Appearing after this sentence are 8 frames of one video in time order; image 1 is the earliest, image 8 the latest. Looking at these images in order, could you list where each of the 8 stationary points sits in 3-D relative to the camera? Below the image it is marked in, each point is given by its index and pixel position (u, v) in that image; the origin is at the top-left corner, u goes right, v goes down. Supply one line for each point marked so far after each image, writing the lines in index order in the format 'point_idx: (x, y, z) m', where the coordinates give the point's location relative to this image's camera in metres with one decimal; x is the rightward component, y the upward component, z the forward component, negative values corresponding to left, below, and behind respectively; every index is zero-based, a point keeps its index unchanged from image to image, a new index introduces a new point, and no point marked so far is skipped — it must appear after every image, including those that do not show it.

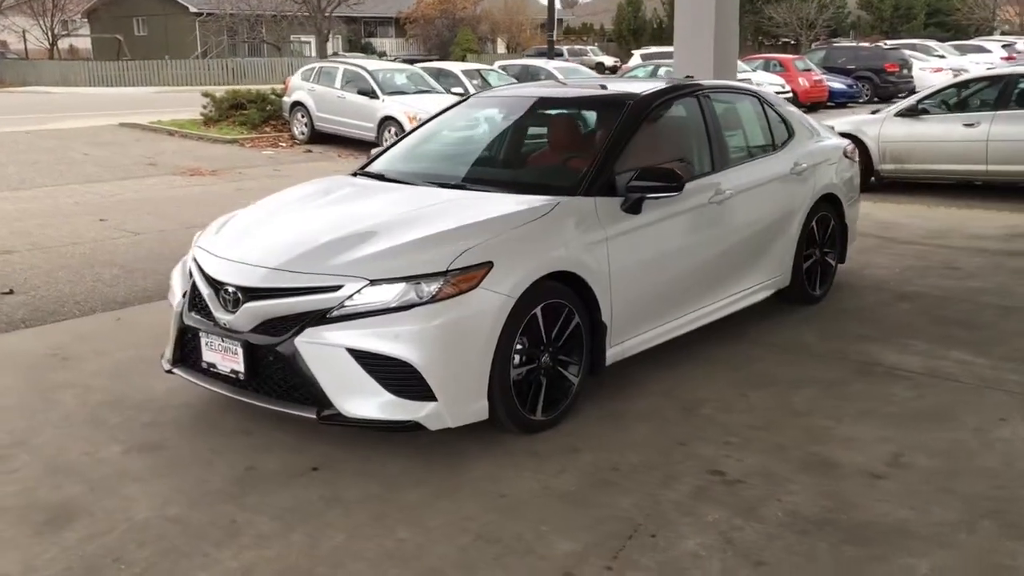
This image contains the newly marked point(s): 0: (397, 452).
0: (-0.4, -0.6, +3.9) m
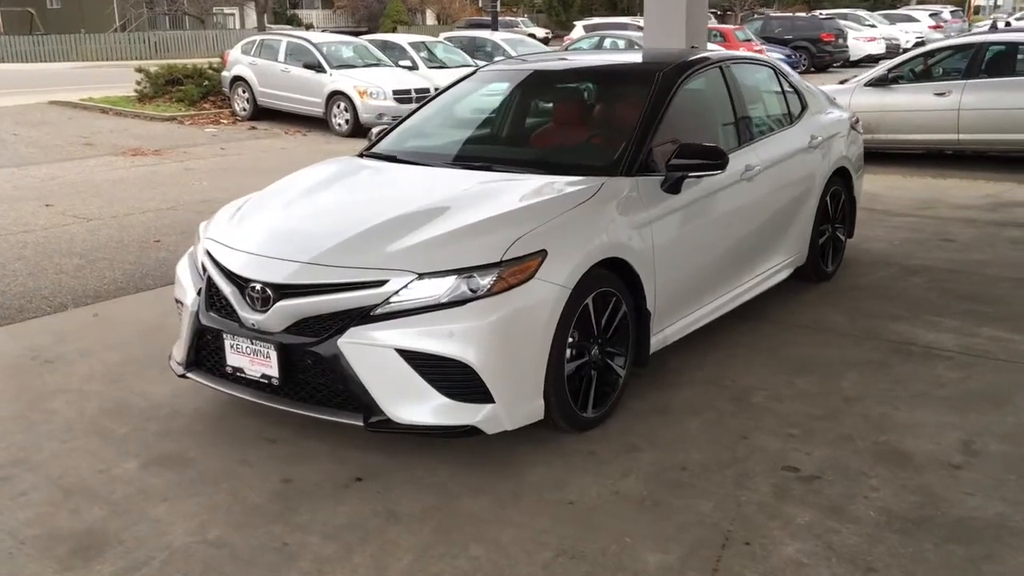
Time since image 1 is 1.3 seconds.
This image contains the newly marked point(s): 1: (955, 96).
0: (-0.2, -0.6, +3.7) m
1: (+4.4, +1.9, +10.0) m
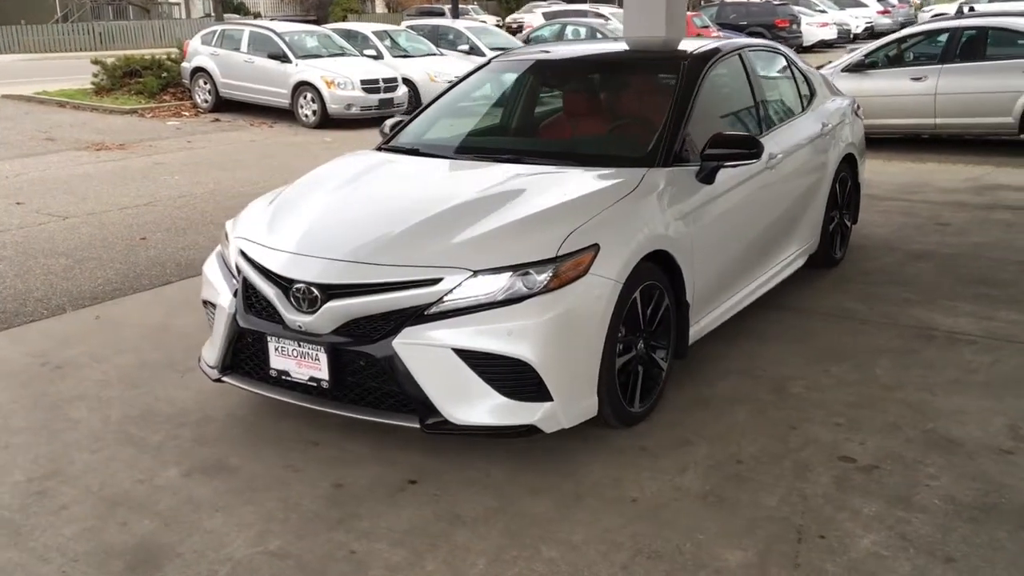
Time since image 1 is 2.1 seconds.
0: (-0.1, -0.6, +3.6) m
1: (+4.2, +2.1, +10.1) m
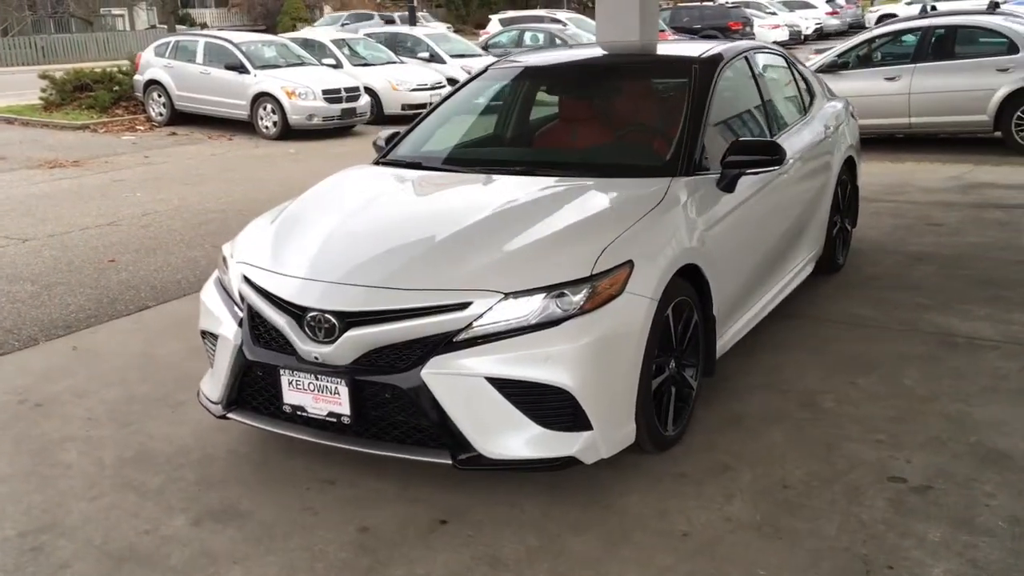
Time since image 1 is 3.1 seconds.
0: (+0.1, -0.7, +3.4) m
1: (+3.9, +2.1, +10.1) m
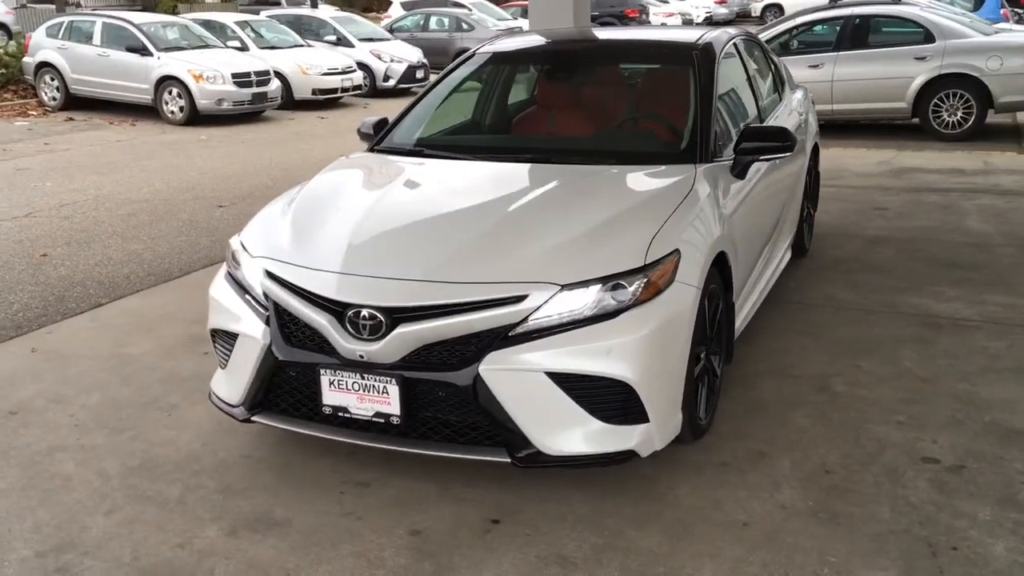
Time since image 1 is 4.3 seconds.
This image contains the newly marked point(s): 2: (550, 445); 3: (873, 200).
0: (+0.2, -0.6, +3.3) m
1: (+3.2, +2.3, +10.3) m
2: (+0.1, -0.5, +3.0) m
3: (+2.7, +0.6, +7.5) m
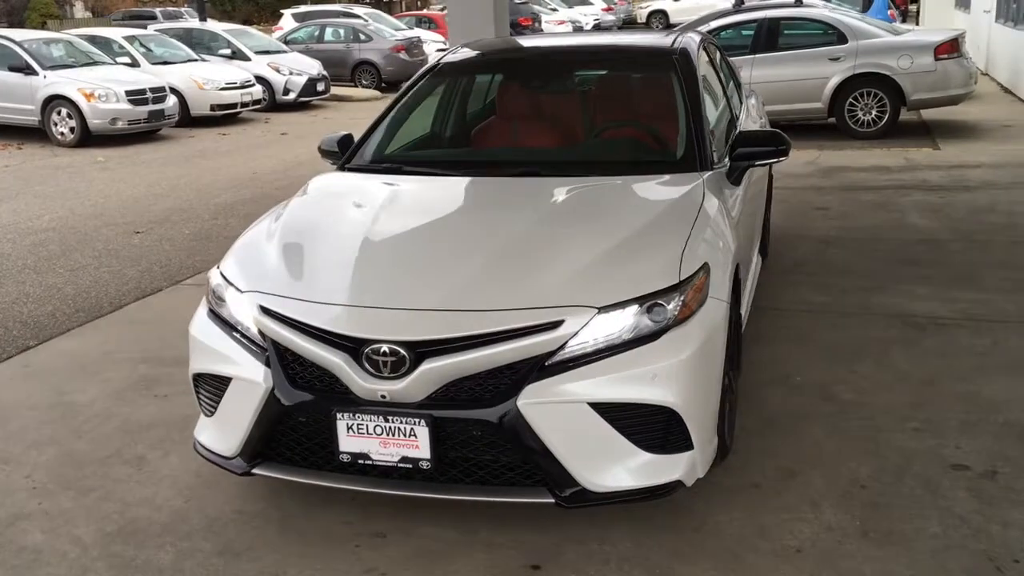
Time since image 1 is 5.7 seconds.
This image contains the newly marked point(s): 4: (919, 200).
0: (+0.3, -0.7, +3.1) m
1: (+2.4, +2.2, +10.4) m
2: (+0.2, -0.5, +2.8) m
3: (+2.2, +0.7, +7.5) m
4: (+3.0, +0.6, +7.4) m
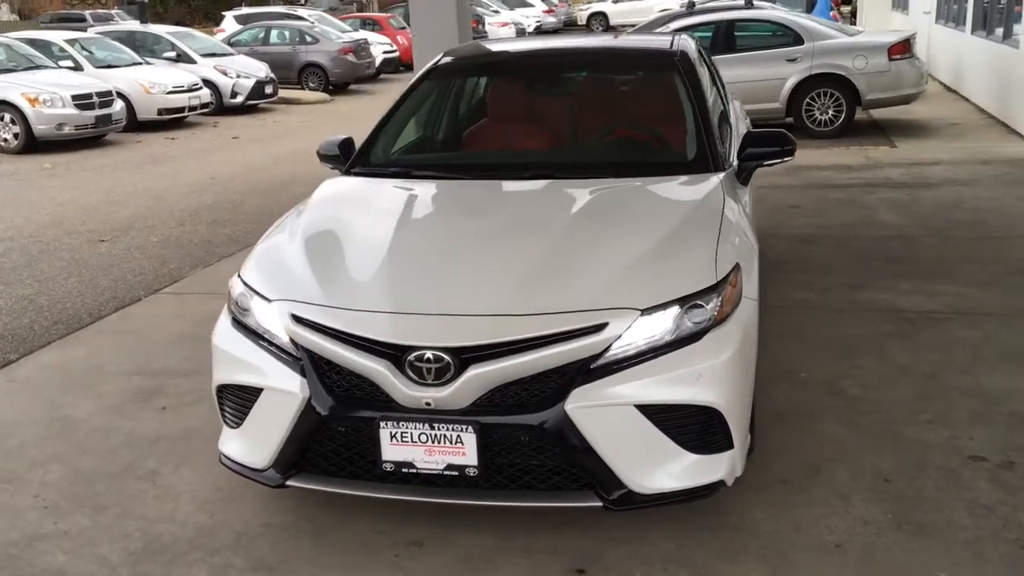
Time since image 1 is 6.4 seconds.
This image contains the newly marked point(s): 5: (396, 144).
0: (+0.4, -0.7, +3.1) m
1: (+2.0, +2.3, +10.6) m
2: (+0.4, -0.5, +2.8) m
3: (+2.0, +0.7, +7.7) m
4: (+2.8, +0.7, +7.6) m
5: (-0.6, +0.7, +4.5) m
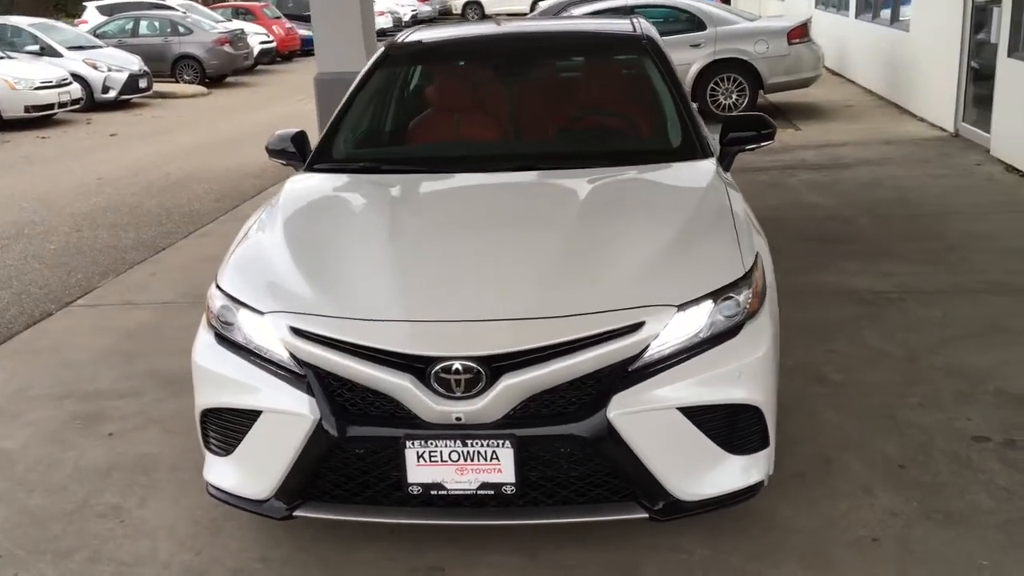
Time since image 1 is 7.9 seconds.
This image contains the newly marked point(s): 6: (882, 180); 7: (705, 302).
0: (+0.5, -0.7, +2.9) m
1: (+1.0, +2.4, +10.5) m
2: (+0.4, -0.5, +2.6) m
3: (+1.5, +0.8, +7.7) m
4: (+2.2, +0.8, +7.7) m
5: (-0.7, +0.6, +4.2) m
6: (+2.7, +0.8, +7.5) m
7: (+0.5, 0.0, +2.7) m
